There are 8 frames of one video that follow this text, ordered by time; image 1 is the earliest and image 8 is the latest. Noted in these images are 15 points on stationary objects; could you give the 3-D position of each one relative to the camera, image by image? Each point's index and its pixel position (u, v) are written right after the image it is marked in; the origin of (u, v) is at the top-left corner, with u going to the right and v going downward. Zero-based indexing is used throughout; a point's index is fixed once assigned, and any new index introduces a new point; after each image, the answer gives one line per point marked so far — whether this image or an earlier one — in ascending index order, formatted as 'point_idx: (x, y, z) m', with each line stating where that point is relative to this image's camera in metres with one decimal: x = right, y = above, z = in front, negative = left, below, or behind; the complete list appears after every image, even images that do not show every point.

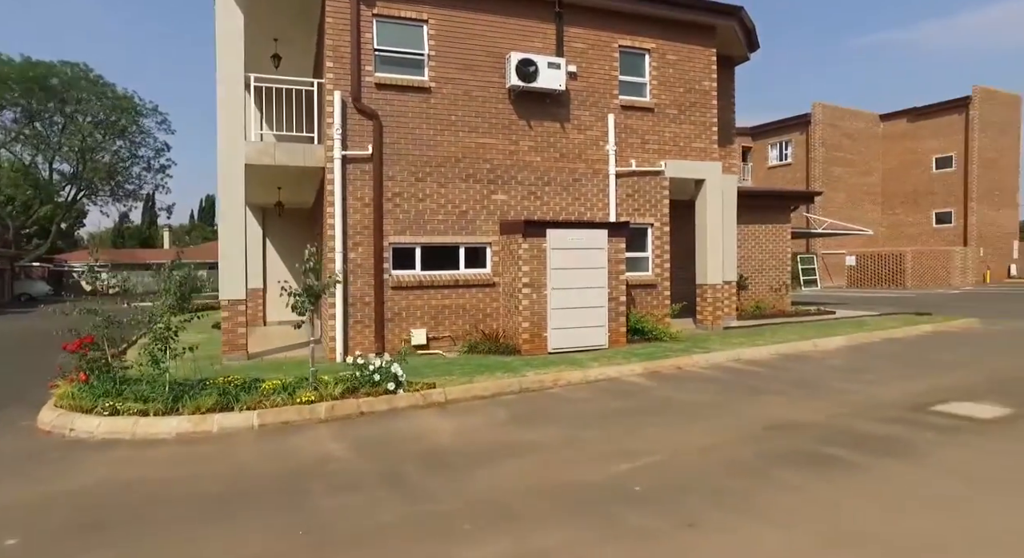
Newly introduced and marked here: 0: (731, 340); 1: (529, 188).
0: (+4.0, -1.2, +12.7) m
1: (+0.3, +1.5, +11.1) m
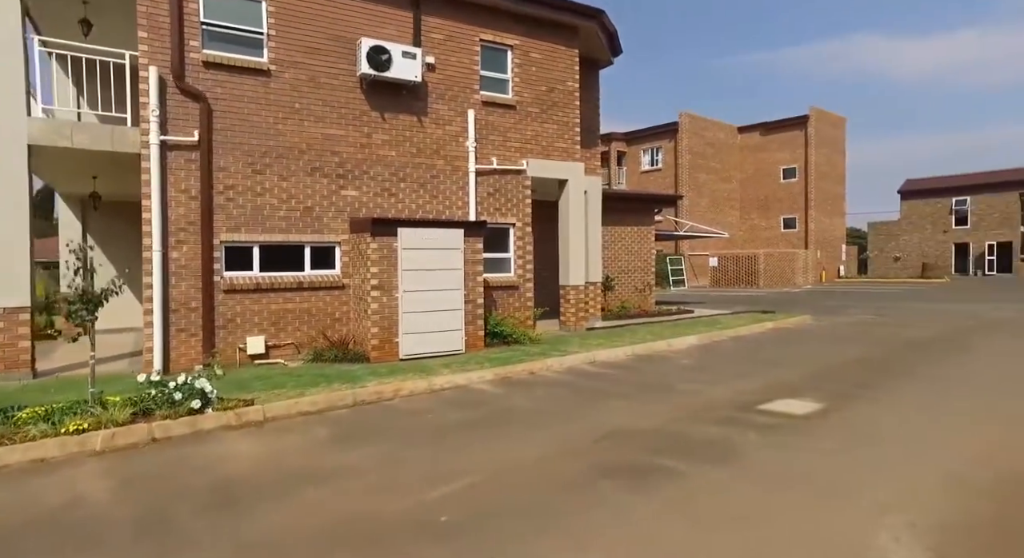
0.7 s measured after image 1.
0: (+1.4, -1.2, +12.6) m
1: (-2.0, +1.5, +10.5) m
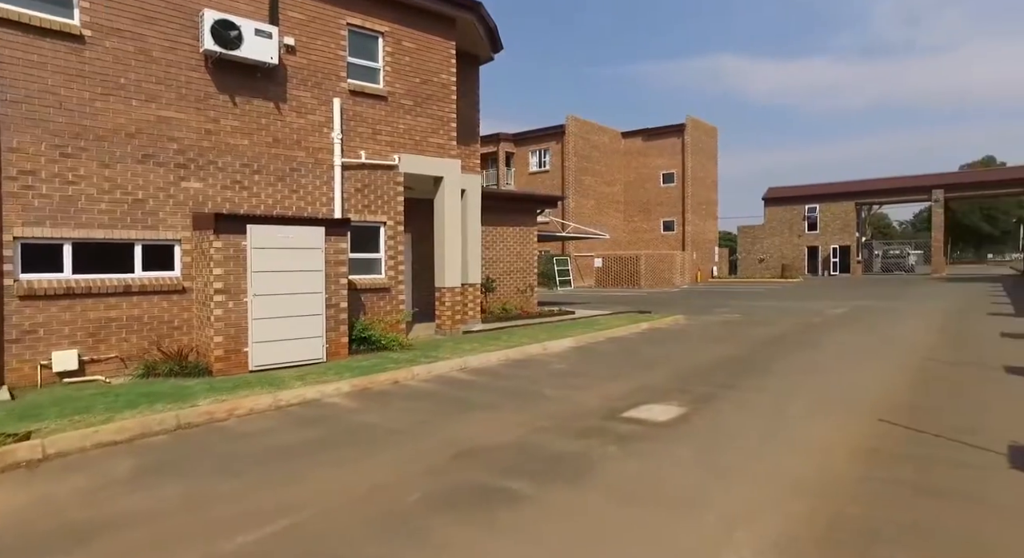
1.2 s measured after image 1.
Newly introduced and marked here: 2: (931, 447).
0: (-0.8, -1.2, +12.1) m
1: (-3.8, +1.4, +9.5) m
2: (+3.9, -1.6, +6.6) m
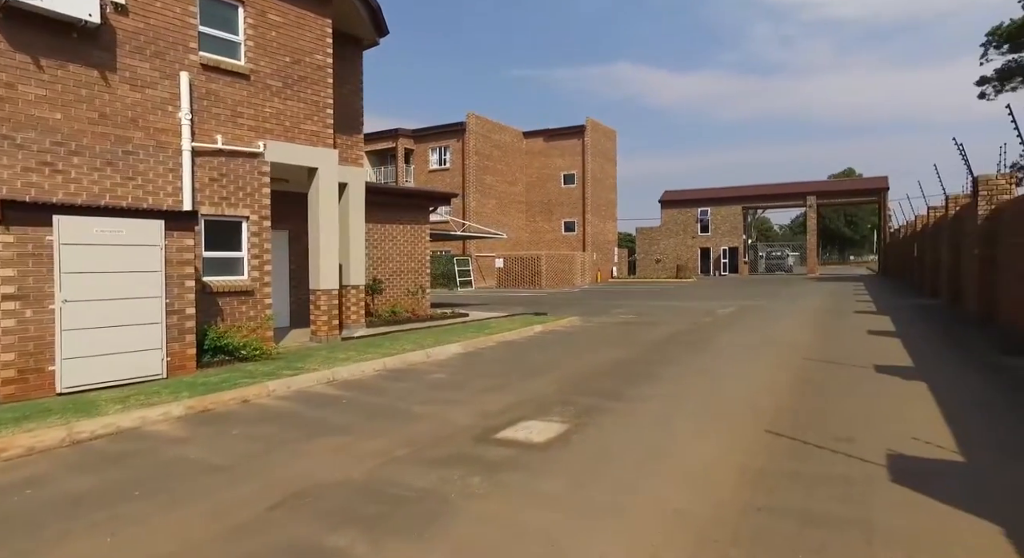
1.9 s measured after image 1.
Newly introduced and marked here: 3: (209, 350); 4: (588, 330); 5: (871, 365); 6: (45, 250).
0: (-2.8, -1.2, +11.0) m
1: (-5.4, +1.4, +7.9) m
2: (+2.7, -1.6, +6.2) m
3: (-4.2, -1.0, +9.6) m
4: (+2.1, -1.4, +19.2) m
5: (+6.4, -1.5, +12.4) m
6: (-4.8, +0.3, +7.2) m
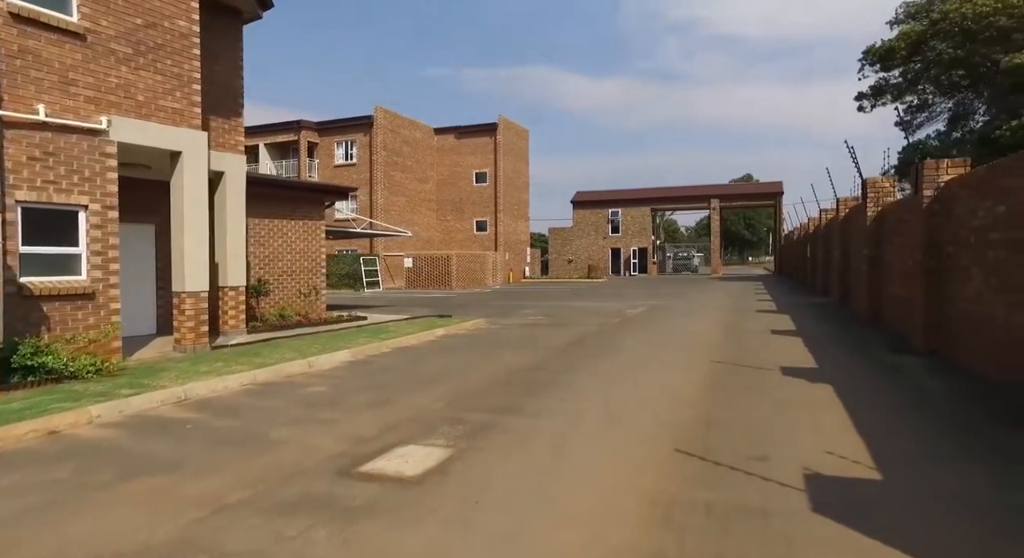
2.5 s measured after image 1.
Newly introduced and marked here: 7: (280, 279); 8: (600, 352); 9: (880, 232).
0: (-4.3, -1.2, +9.5) m
1: (-6.5, +1.4, +6.2) m
2: (+1.7, -1.6, +5.5) m
3: (-5.6, -1.0, +8.0) m
4: (-0.5, -1.4, +18.3) m
5: (+4.6, -1.5, +12.0) m
6: (-5.9, +0.3, +5.5) m
7: (-6.2, 0.0, +18.6) m
8: (+1.8, -1.5, +14.3) m
9: (+10.2, +1.3, +19.1) m
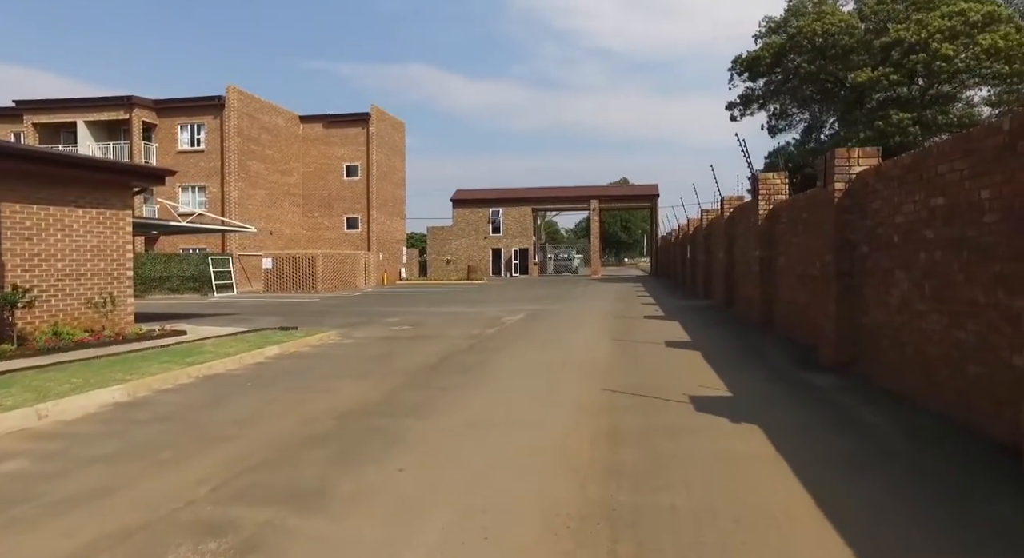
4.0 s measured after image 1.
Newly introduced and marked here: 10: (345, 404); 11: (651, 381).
0: (-6.0, -1.3, +5.8) m
1: (-7.6, +1.3, +2.1) m
2: (+0.6, -1.8, +2.8) m
3: (-7.0, -1.1, +4.1) m
4: (-3.7, -1.6, +15.1) m
5: (+2.4, -1.7, +9.7) m
6: (-6.8, +0.2, +1.5) m
7: (-9.3, -0.1, +14.4) m
8: (-0.7, -1.6, +11.5) m
9: (+6.8, +1.2, +17.7) m
10: (-2.3, -1.6, +9.6) m
11: (+2.2, -1.6, +10.8) m
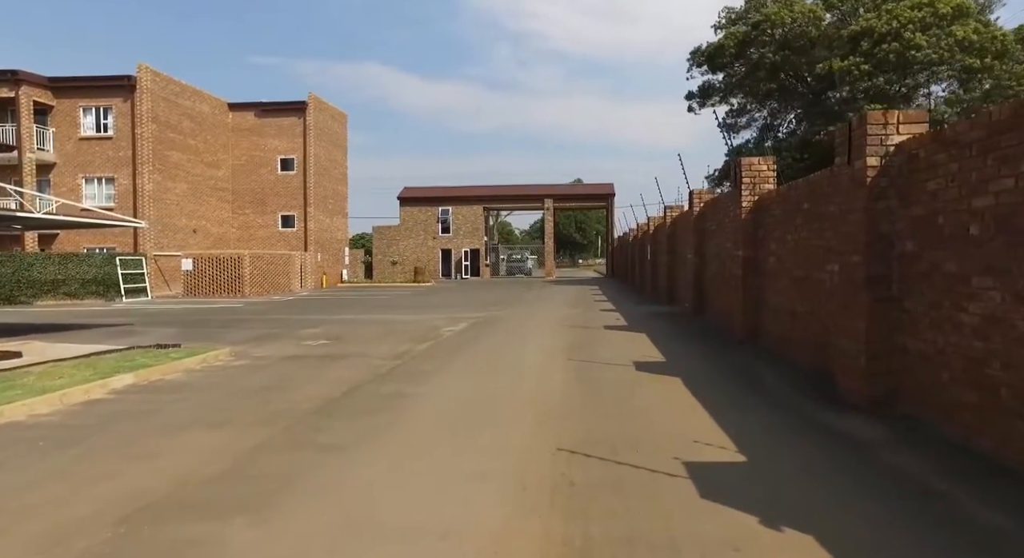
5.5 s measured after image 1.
0: (-6.5, -1.4, +2.1) m
1: (-7.9, +1.2, -1.7) m
2: (+0.2, -1.8, -0.5) m
3: (-7.4, -1.2, +0.3) m
4: (-4.9, -1.7, +11.5) m
5: (+1.5, -1.7, +6.6) m
6: (-7.1, +0.1, -2.2) m
7: (-10.5, -0.2, +10.4) m
8: (-1.7, -1.7, +8.1) m
9: (+5.4, +1.1, +14.8) m
10: (-3.1, -1.7, +6.2) m
11: (+1.2, -1.7, +7.6) m
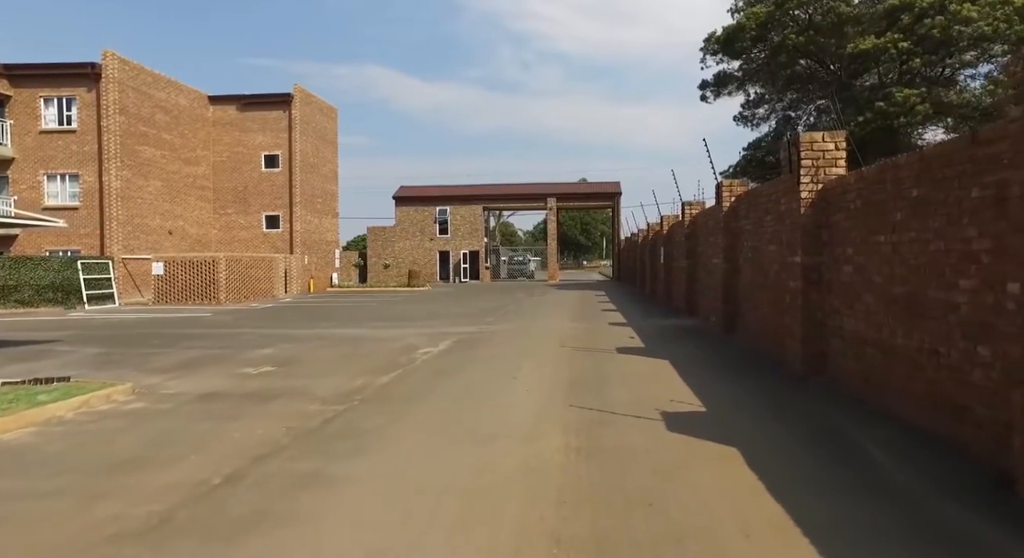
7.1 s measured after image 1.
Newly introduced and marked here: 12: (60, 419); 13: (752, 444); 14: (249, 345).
0: (-6.9, -1.7, -1.4) m
1: (-8.3, +1.0, -5.2) m
2: (-0.1, -2.0, -4.0) m
3: (-7.8, -1.4, -3.2) m
4: (-5.1, -1.9, +8.0) m
5: (+1.3, -2.0, +3.0) m
6: (-7.5, -0.1, -5.7) m
7: (-10.7, -0.4, +7.0) m
8: (-2.0, -2.0, +4.6) m
9: (+5.1, +0.8, +11.2) m
10: (-3.4, -1.9, +2.6) m
11: (+1.0, -1.9, +4.1) m
12: (-6.0, -1.8, +9.1) m
13: (+2.8, -1.8, +8.1) m
14: (-6.8, -1.7, +18.3) m
